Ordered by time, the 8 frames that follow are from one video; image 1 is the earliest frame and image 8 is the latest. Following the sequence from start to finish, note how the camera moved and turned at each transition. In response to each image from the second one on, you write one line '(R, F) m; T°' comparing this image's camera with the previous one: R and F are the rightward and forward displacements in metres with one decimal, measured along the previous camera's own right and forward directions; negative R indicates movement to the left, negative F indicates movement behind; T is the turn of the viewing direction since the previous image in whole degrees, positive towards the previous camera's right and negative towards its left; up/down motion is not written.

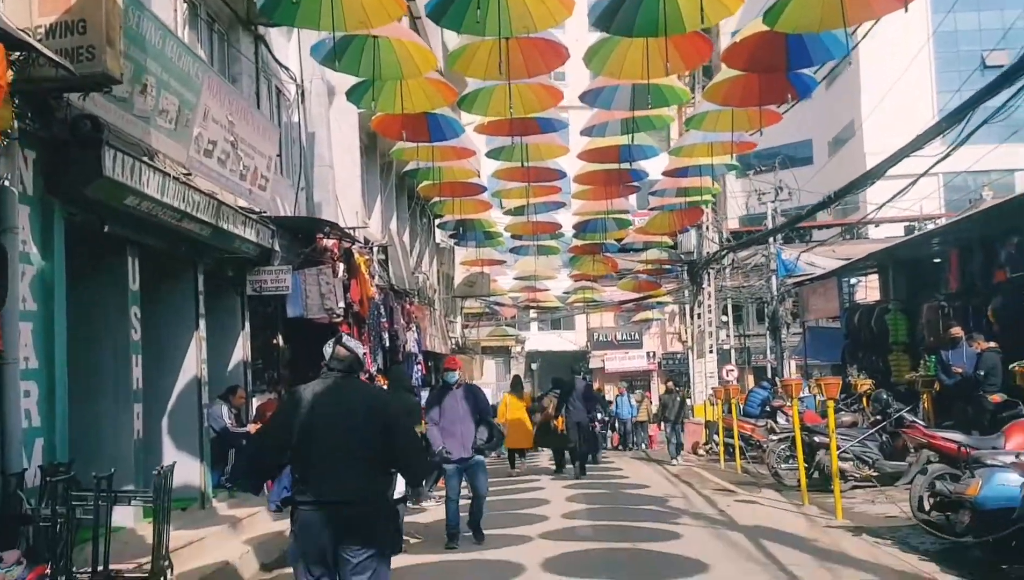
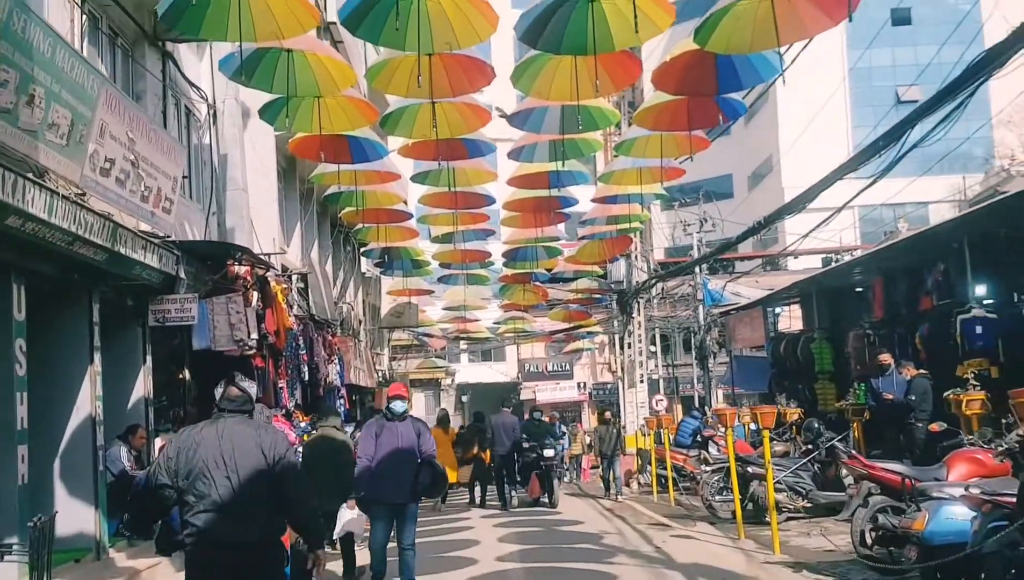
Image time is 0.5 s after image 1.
(+0.1, +0.5) m; +5°
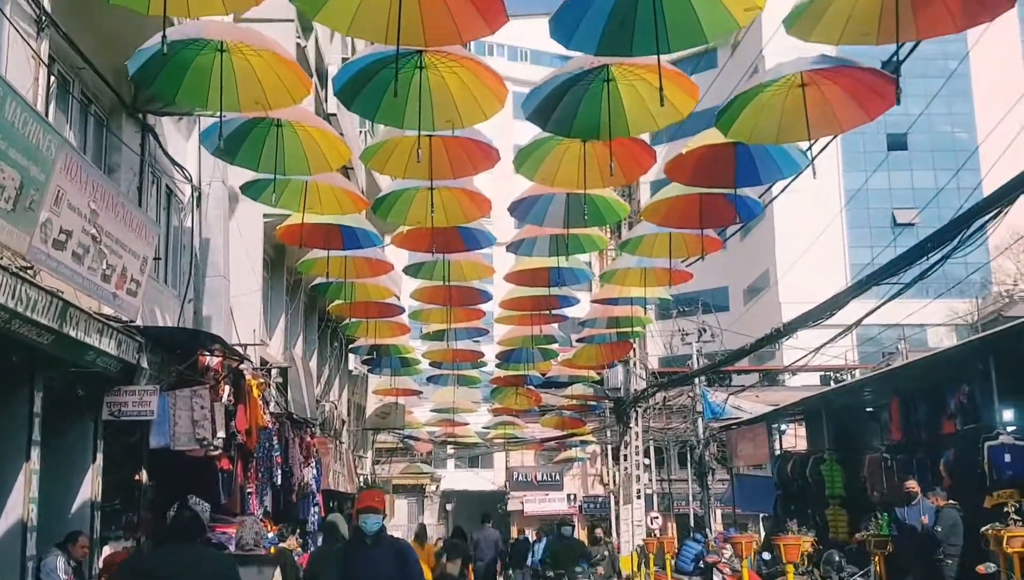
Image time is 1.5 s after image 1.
(-0.1, +0.9) m; 0°
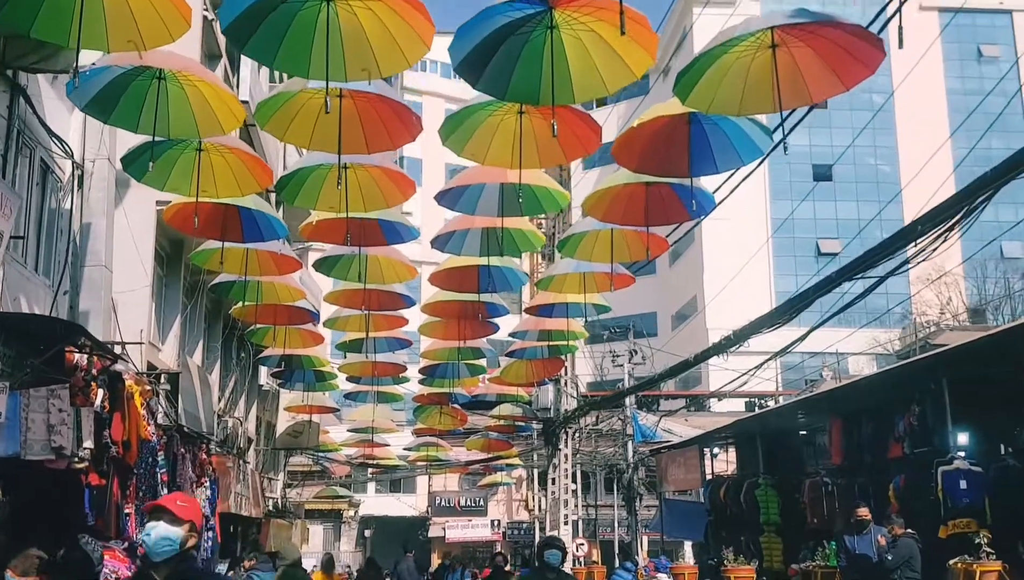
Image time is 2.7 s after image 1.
(+0.1, +1.1) m; +5°
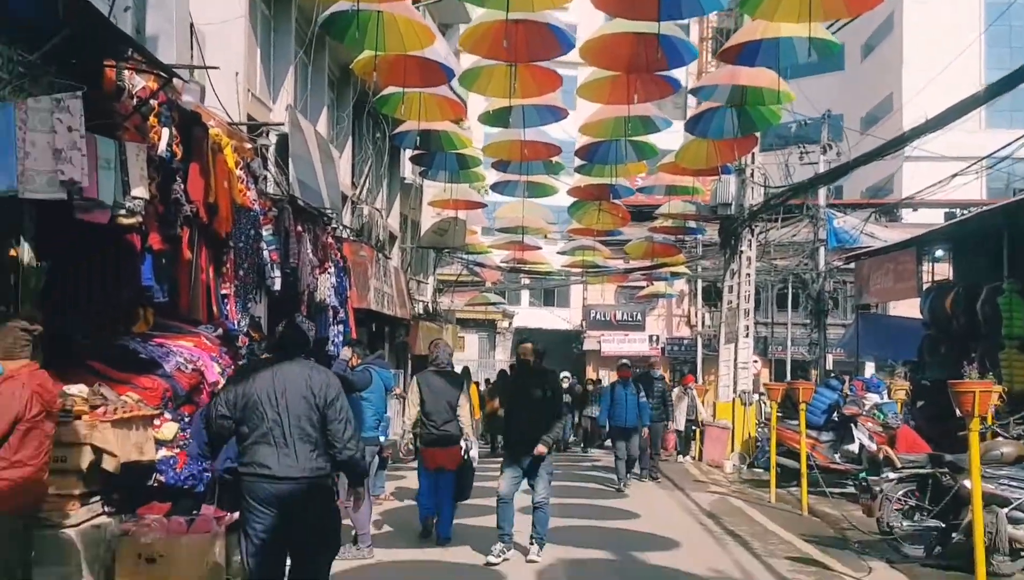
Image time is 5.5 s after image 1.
(-0.4, +2.8) m; -10°
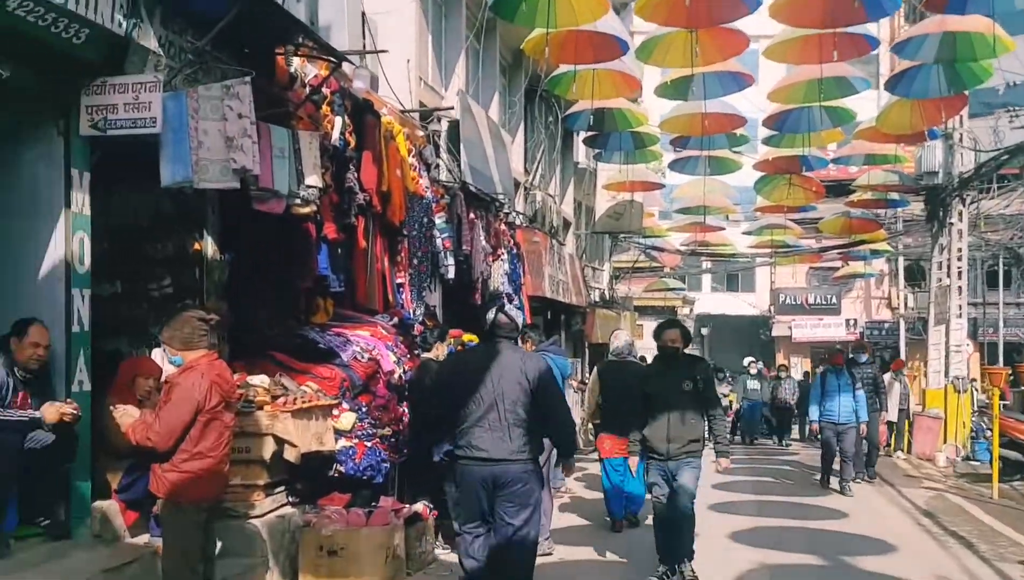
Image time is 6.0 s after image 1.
(-0.1, +0.5) m; -12°
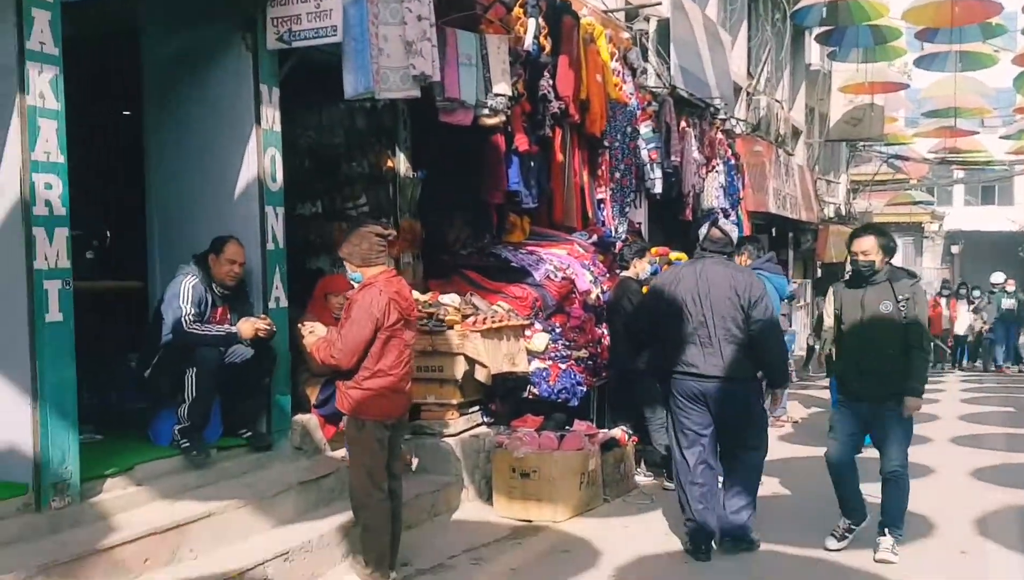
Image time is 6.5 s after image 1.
(+0.1, +0.4) m; -14°
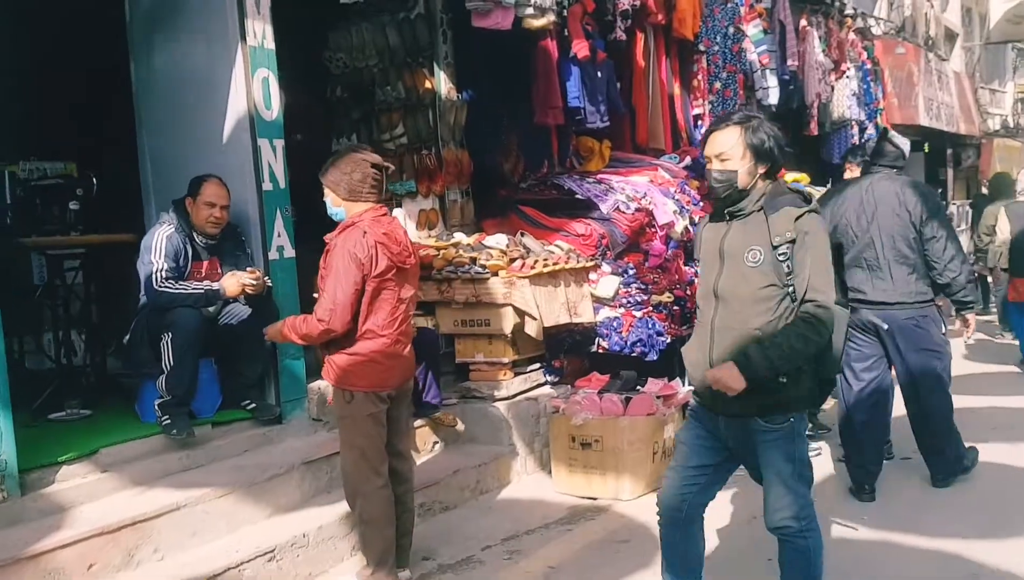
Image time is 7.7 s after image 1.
(+0.4, +1.0) m; -9°
